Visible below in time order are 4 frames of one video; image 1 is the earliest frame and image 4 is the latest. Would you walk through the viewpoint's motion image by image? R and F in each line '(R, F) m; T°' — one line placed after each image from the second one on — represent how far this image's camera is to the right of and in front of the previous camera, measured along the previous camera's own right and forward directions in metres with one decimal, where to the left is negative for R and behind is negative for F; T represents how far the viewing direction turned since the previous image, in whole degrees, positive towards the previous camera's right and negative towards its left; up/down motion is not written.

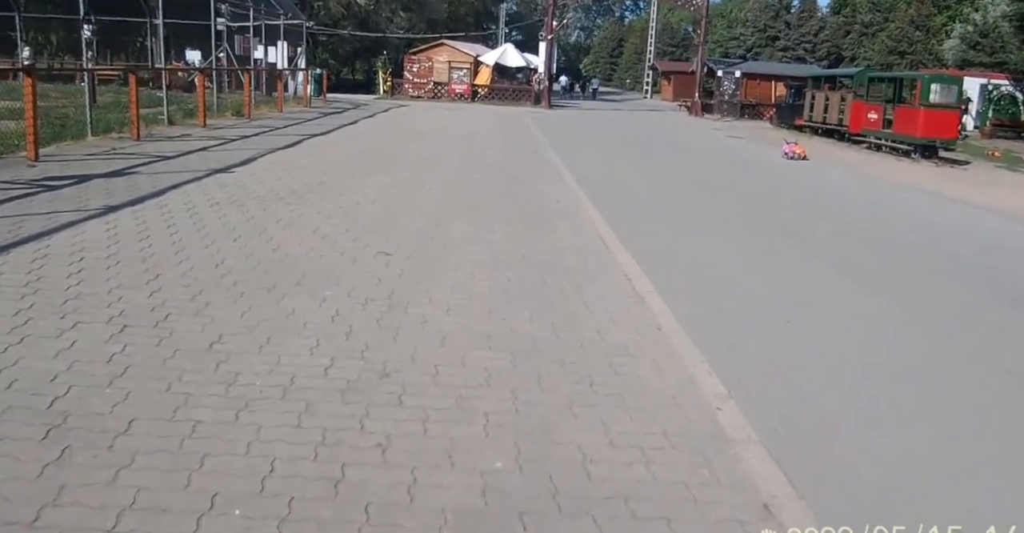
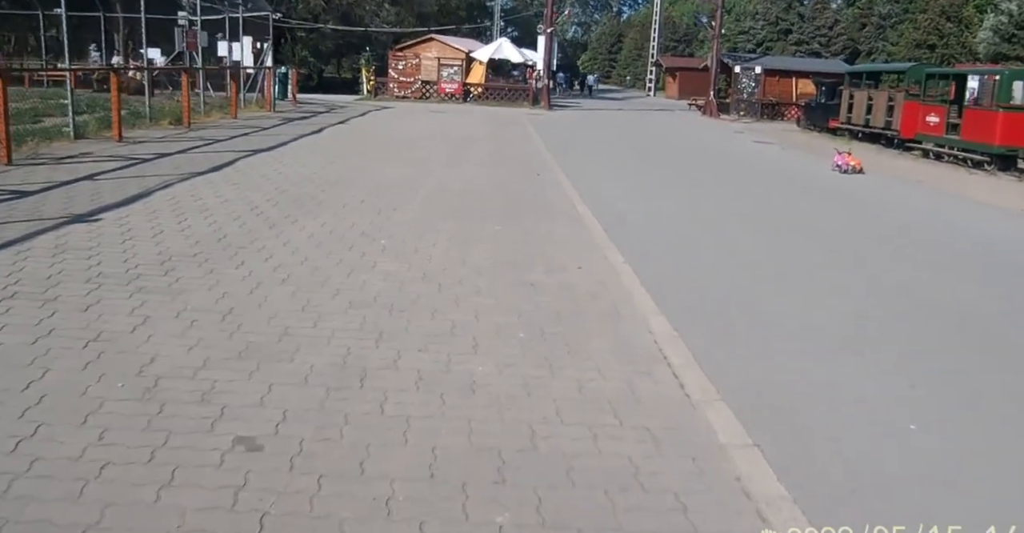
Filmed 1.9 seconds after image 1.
(0.0, +2.7) m; 0°
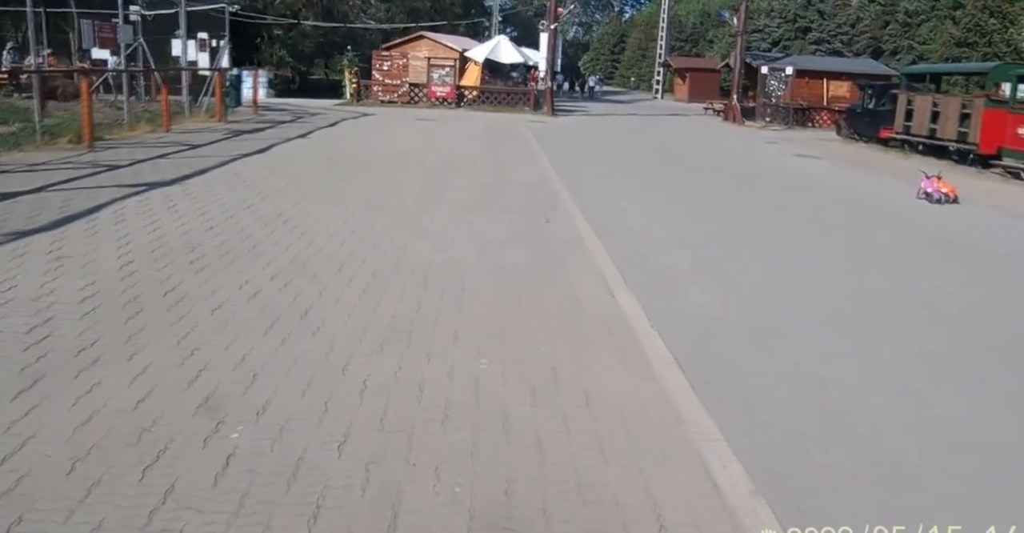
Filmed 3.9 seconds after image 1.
(0.0, +2.9) m; 0°
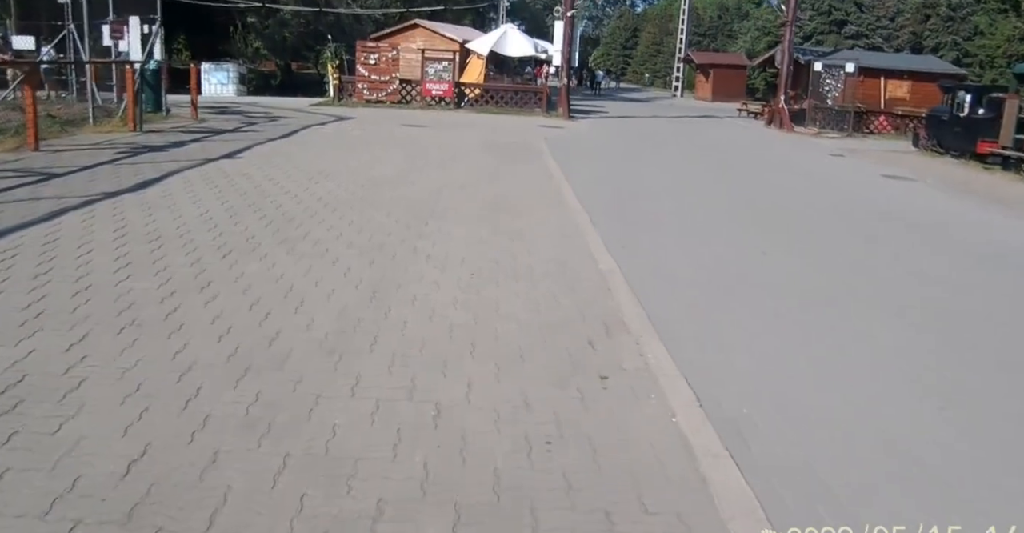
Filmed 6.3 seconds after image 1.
(0.0, +3.5) m; 0°
